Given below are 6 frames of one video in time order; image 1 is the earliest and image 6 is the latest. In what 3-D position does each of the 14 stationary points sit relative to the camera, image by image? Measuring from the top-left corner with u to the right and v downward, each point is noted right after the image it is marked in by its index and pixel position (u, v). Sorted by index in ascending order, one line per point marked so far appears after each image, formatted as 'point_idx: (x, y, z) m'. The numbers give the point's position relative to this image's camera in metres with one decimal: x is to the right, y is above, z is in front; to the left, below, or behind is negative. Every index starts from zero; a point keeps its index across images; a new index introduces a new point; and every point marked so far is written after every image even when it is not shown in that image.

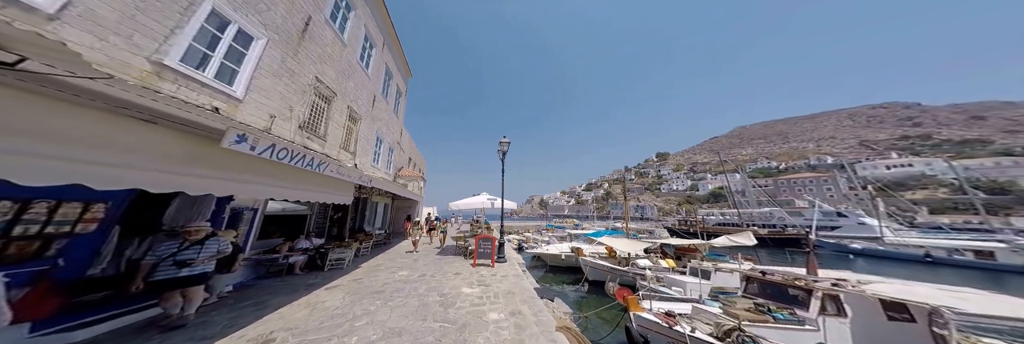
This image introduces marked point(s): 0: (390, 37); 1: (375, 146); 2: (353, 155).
0: (-7.1, +8.1, +12.5) m
1: (-7.3, +1.4, +11.1) m
2: (-7.0, +0.8, +9.1) m
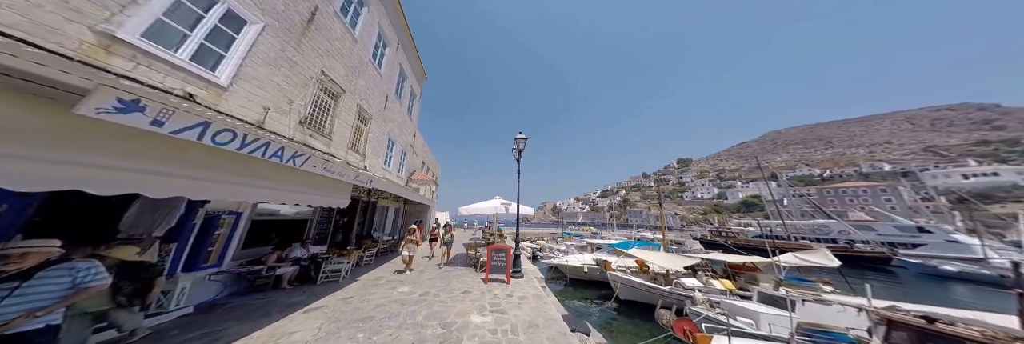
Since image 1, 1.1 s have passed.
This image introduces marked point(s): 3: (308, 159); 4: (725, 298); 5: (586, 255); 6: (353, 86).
0: (-6.1, +8.0, +12.3) m
1: (-6.4, +1.3, +10.7) m
2: (-6.3, +0.7, +8.6) m
3: (-3.3, +0.2, +3.4) m
4: (+8.2, -4.9, +8.0) m
5: (+5.5, -6.2, +15.2) m
6: (-6.1, +3.3, +8.1) m
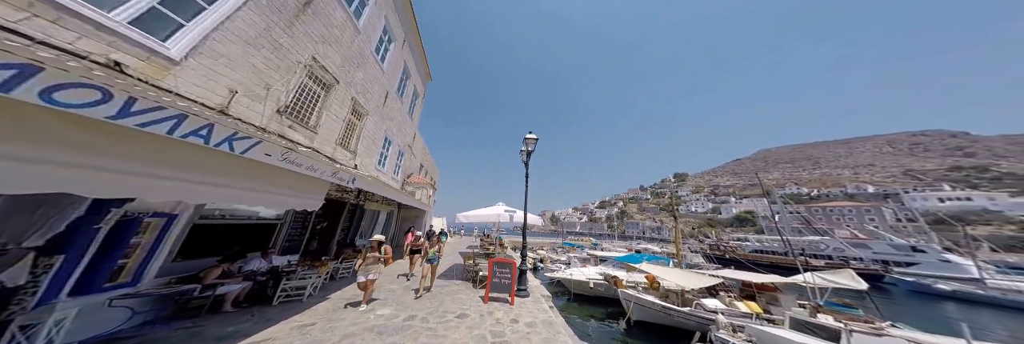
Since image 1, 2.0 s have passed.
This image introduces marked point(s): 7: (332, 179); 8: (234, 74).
0: (-5.8, +7.8, +11.8) m
1: (-6.3, +1.2, +10.0) m
2: (-6.1, +0.7, +7.9) m
3: (-3.1, +0.3, +2.6) m
4: (+8.2, -5.2, +7.1) m
5: (+5.4, -6.7, +14.3) m
6: (-5.9, +3.3, +7.4) m
7: (-3.5, -0.2, +3.9) m
8: (-5.6, +1.9, +4.1) m
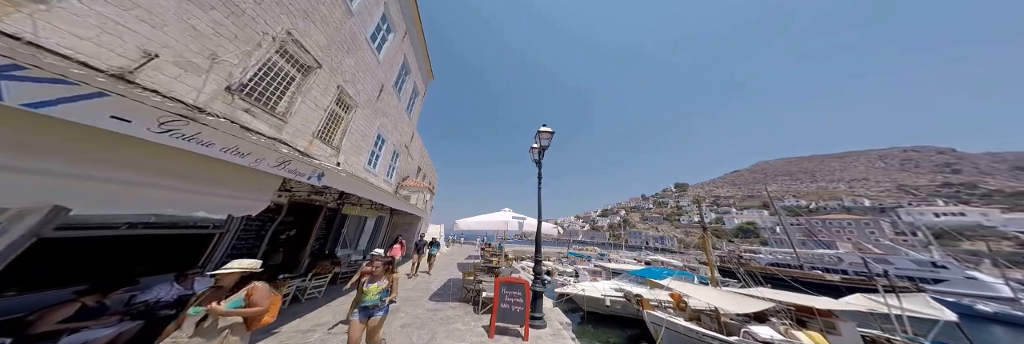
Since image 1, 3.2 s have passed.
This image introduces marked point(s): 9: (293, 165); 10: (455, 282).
0: (-5.4, +7.7, +11.0) m
1: (-6.0, +1.2, +8.9) m
2: (-5.8, +0.7, +6.8) m
3: (-2.9, +0.5, +1.5) m
4: (+8.5, -5.1, +5.7) m
5: (+5.7, -6.9, +12.8) m
6: (-5.6, +3.4, +6.4) m
7: (-3.2, 0.0, +2.8) m
8: (-5.3, +2.1, +3.1) m
9: (-3.2, +0.1, +3.0) m
10: (-2.2, -4.2, +8.0) m
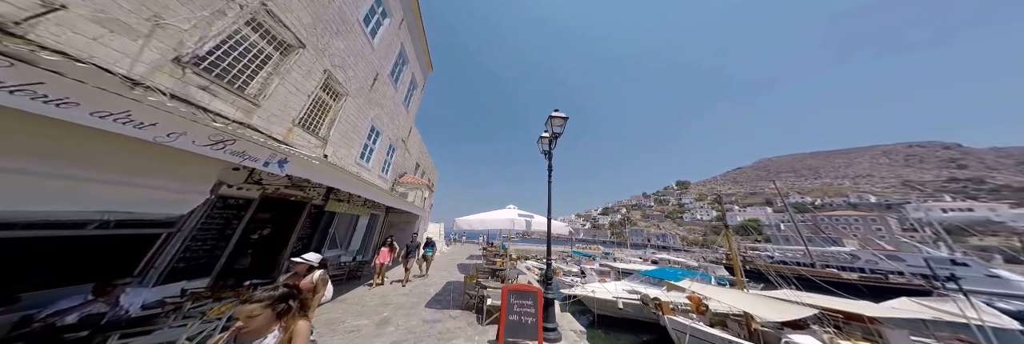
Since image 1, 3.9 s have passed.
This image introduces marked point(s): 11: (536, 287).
0: (-5.3, +7.9, +10.3) m
1: (-5.8, +1.4, +8.2) m
2: (-5.6, +0.9, +6.1) m
3: (-2.8, +0.7, +0.8) m
4: (+8.7, -4.8, +4.9) m
5: (+6.0, -6.6, +12.1) m
6: (-5.4, +3.6, +5.7) m
7: (-3.1, +0.2, +2.1) m
8: (-5.1, +2.3, +2.4) m
9: (-3.0, +0.3, +2.3) m
10: (-2.0, -4.0, +7.3) m
11: (+0.4, -2.2, +4.1) m
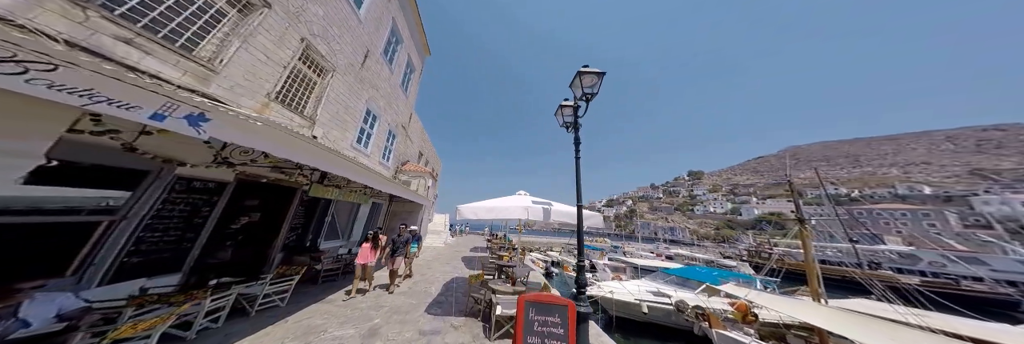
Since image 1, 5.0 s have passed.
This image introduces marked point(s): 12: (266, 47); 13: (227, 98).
0: (-4.7, +8.6, +9.1) m
1: (-5.3, +1.9, +7.4) m
2: (-5.2, +1.3, +5.4) m
3: (-2.7, +0.9, -0.1) m
4: (+9.0, -4.5, +3.5) m
5: (+6.8, -5.8, +10.9) m
6: (-5.1, +4.0, +4.8) m
7: (-3.0, +0.5, +1.2) m
8: (-5.0, +2.5, +1.5) m
9: (-2.9, +0.6, +1.4) m
10: (-1.5, -3.5, +6.5) m
11: (+0.6, -1.9, +3.1) m
12: (-5.2, +2.7, +4.3) m
13: (-5.1, +1.4, +3.7) m
